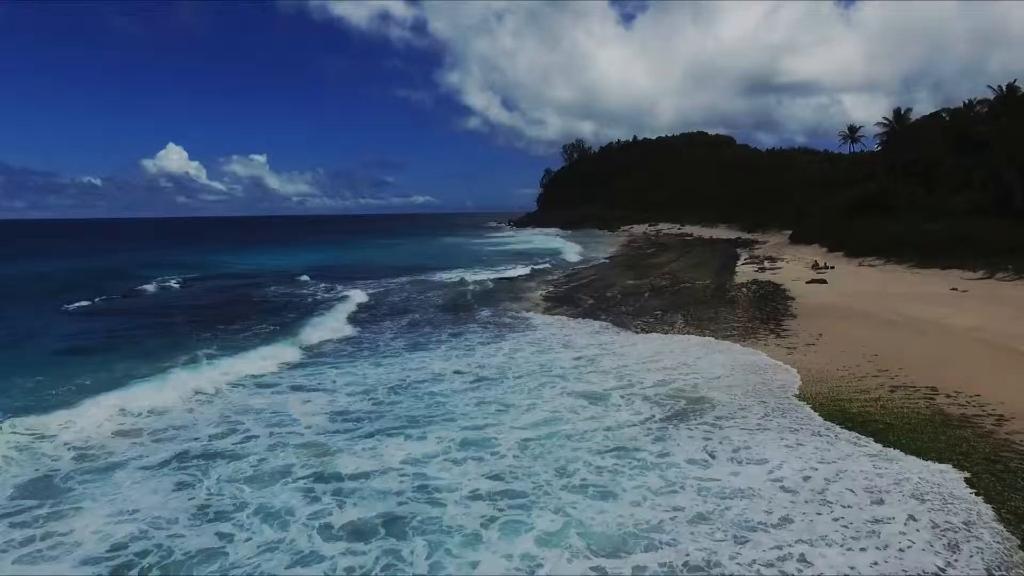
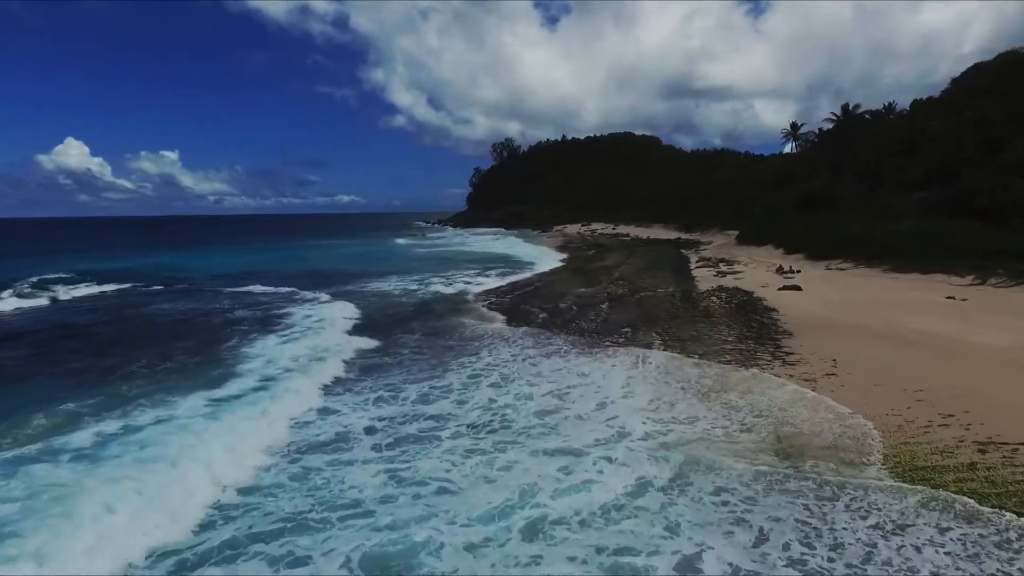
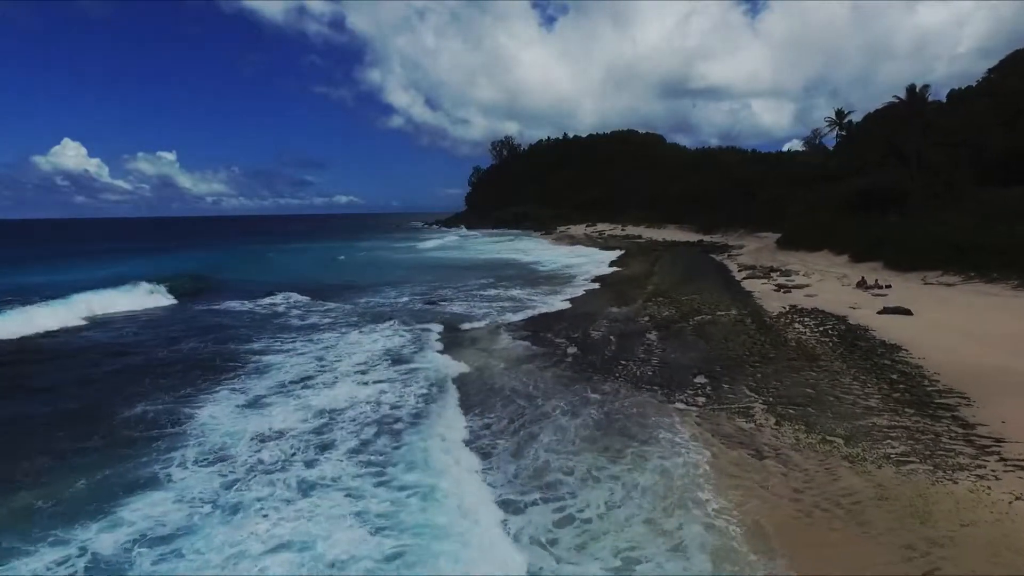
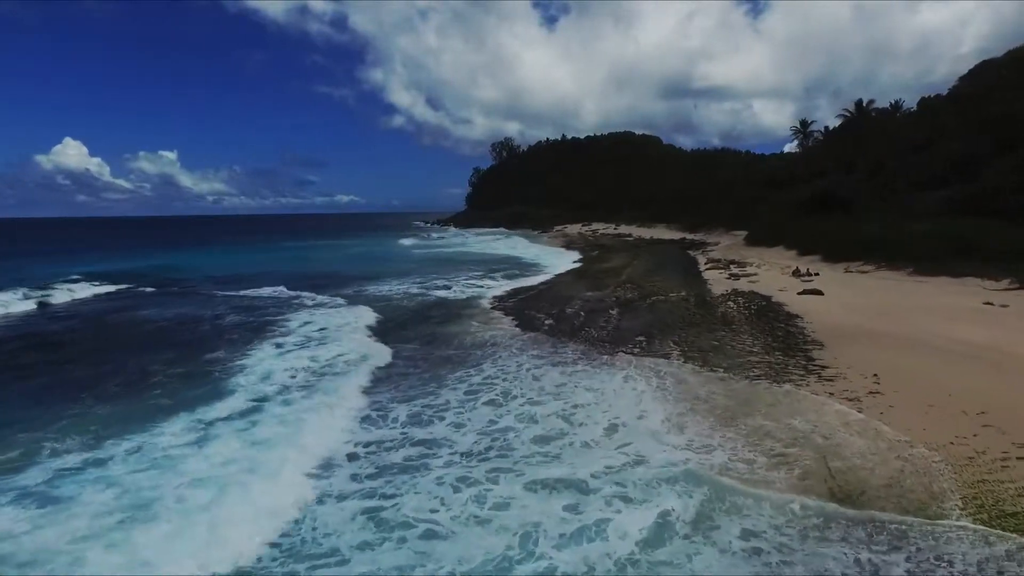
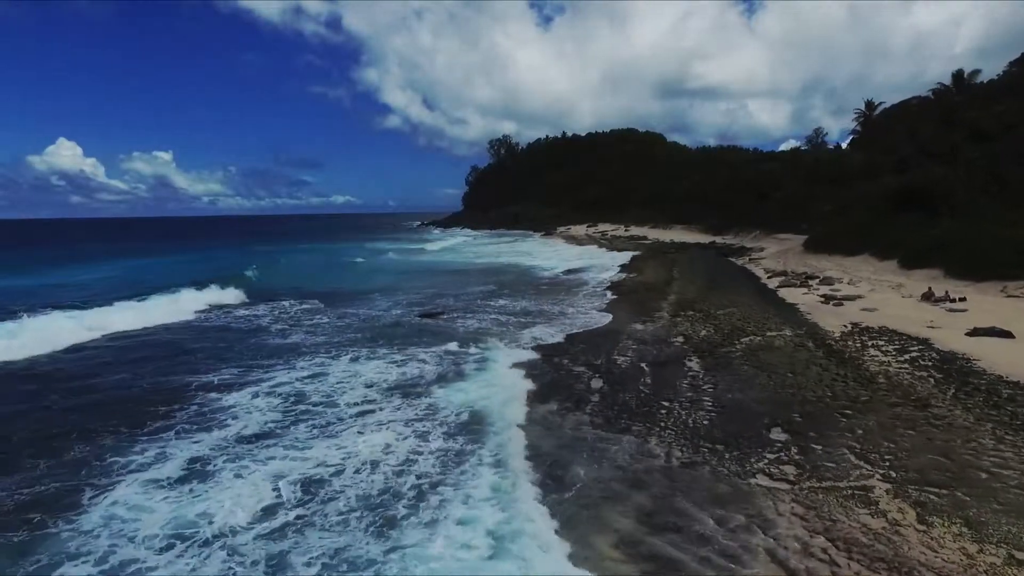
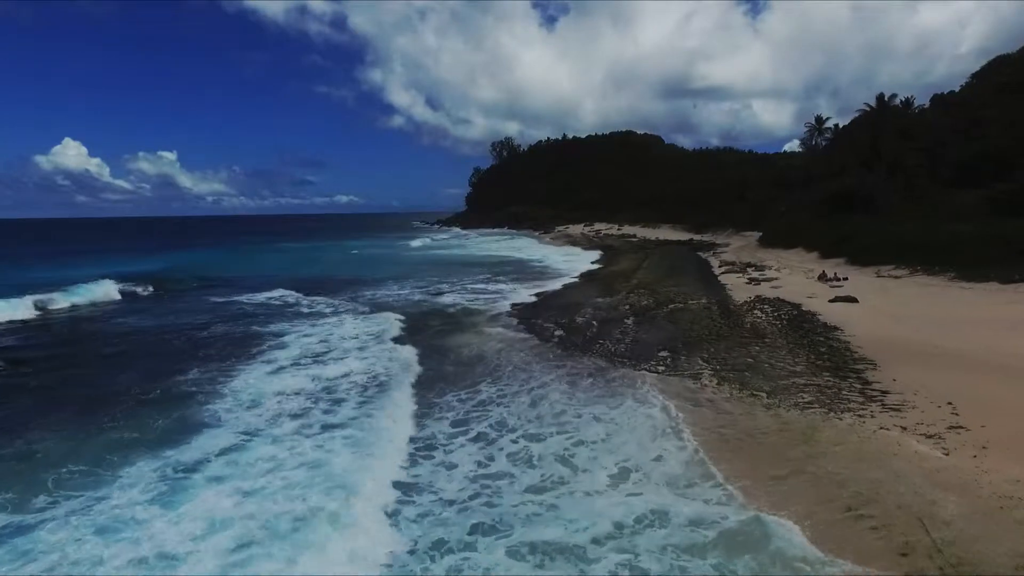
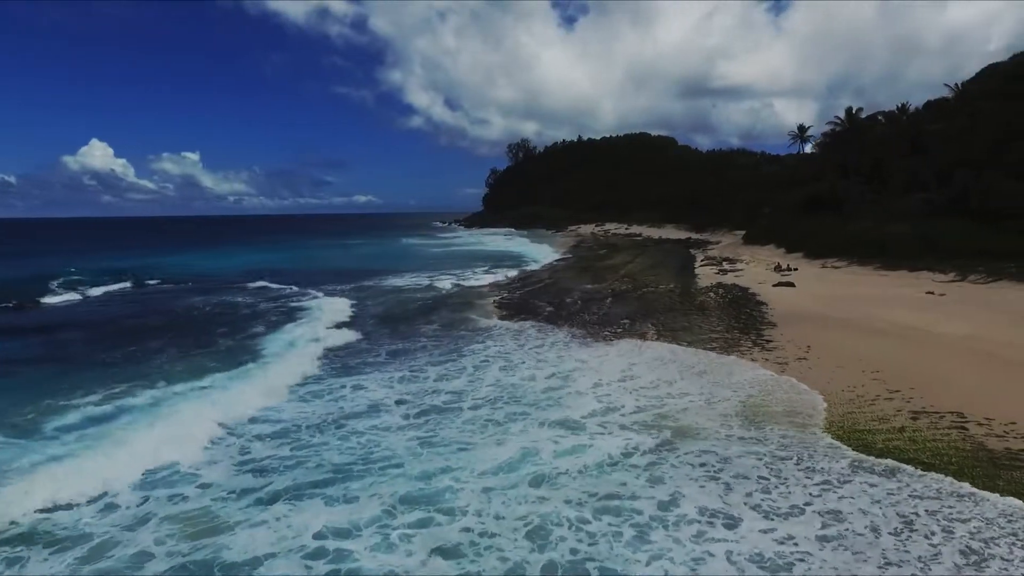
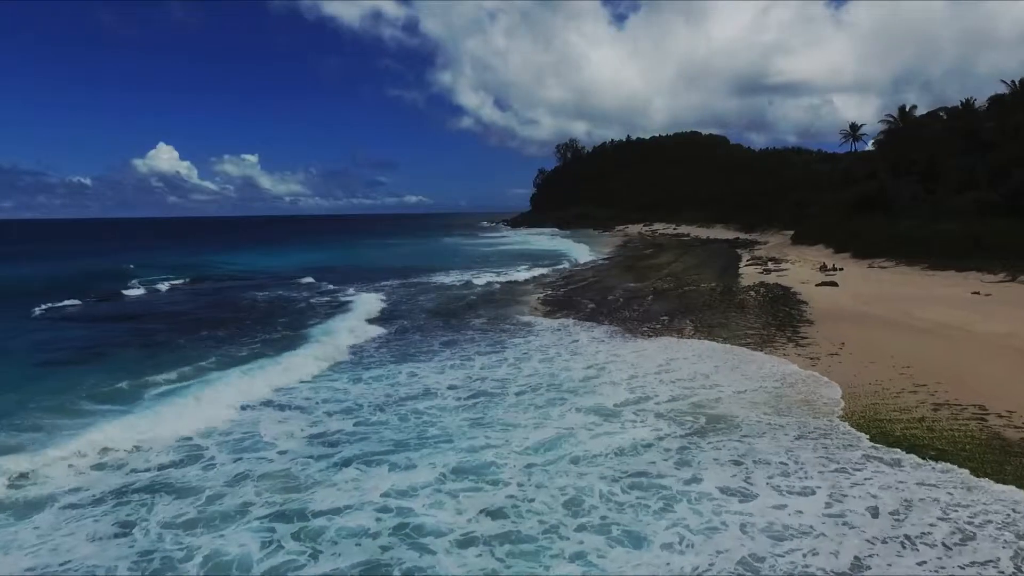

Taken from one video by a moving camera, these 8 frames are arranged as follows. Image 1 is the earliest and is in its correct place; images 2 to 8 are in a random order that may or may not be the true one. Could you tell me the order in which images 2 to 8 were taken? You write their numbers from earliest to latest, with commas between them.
8, 7, 2, 4, 6, 3, 5
